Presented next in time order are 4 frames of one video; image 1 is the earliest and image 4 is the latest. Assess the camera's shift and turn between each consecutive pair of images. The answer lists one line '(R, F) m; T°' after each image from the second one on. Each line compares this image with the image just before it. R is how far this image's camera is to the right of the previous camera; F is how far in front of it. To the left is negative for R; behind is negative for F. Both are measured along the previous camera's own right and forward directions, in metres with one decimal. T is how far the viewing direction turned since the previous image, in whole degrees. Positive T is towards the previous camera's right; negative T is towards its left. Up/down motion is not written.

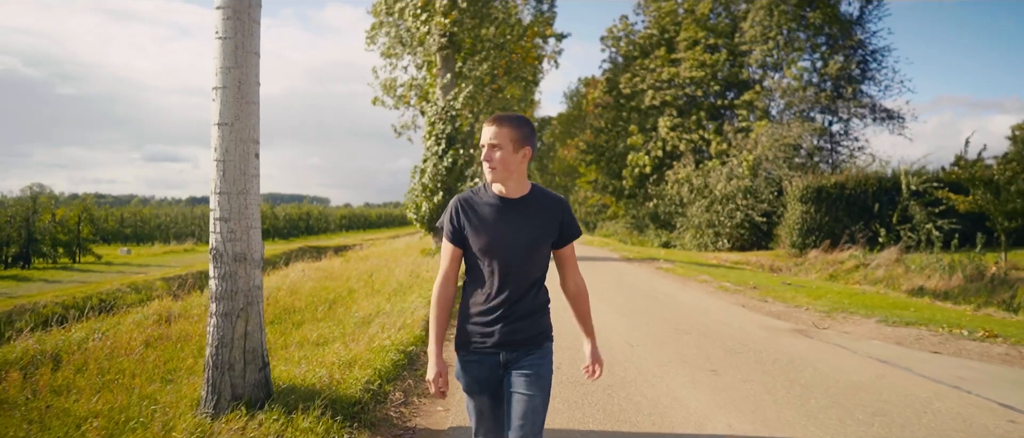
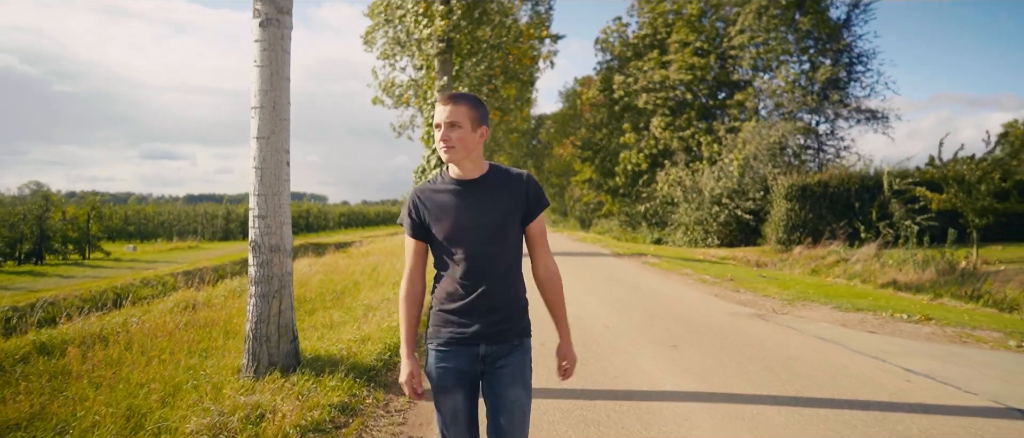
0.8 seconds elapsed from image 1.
(+0.1, -1.0) m; 0°
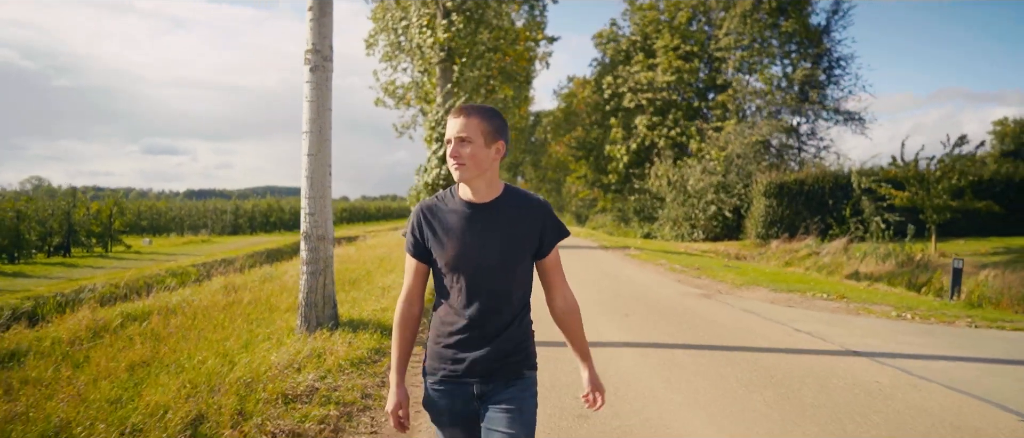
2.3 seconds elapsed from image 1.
(+0.1, -1.9) m; 0°
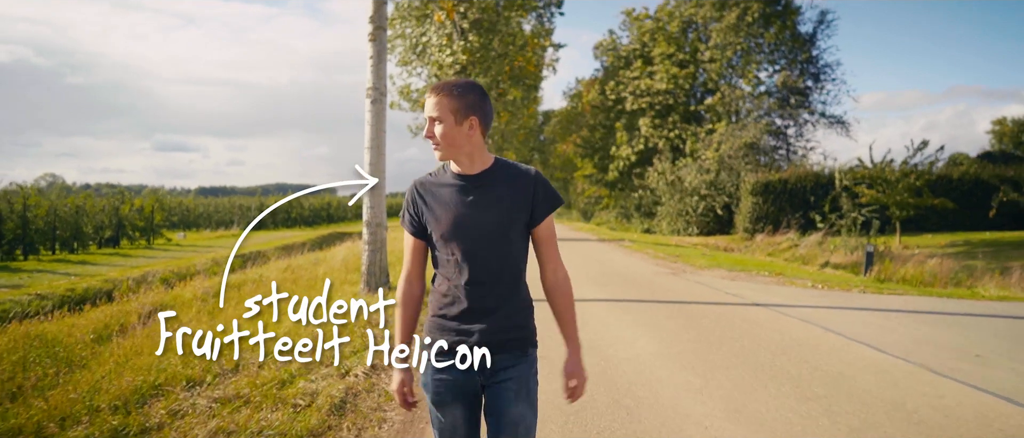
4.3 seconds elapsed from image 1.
(0.0, -2.8) m; -1°
